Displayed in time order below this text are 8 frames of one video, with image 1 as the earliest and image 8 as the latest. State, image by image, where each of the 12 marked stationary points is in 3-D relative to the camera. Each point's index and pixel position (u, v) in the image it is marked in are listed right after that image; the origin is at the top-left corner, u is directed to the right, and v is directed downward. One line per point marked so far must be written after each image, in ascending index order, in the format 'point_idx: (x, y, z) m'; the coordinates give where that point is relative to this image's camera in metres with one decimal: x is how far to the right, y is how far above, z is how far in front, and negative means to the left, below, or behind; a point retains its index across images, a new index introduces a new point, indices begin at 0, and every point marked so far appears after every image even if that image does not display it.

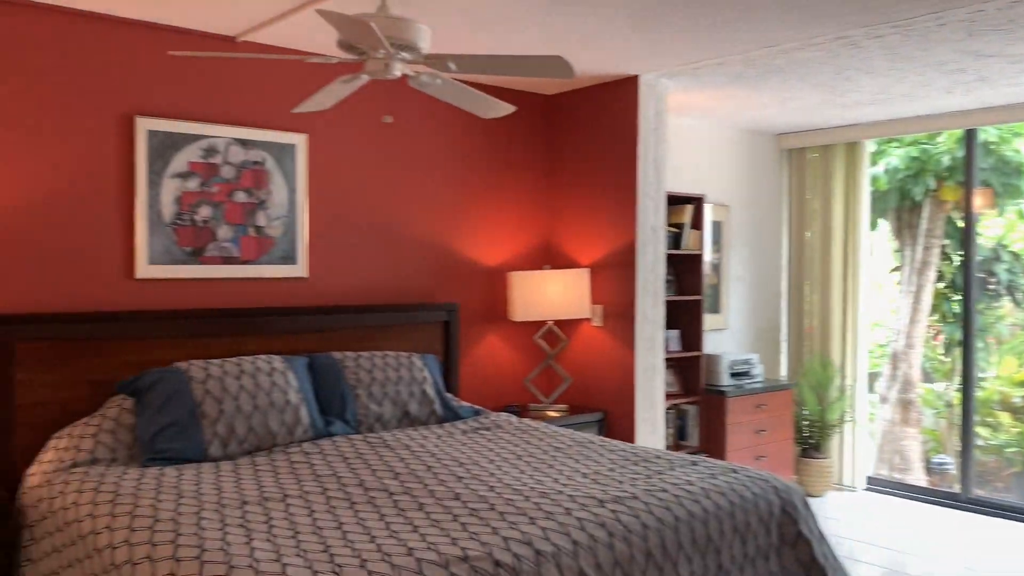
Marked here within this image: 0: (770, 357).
0: (+1.3, -0.4, +4.7) m
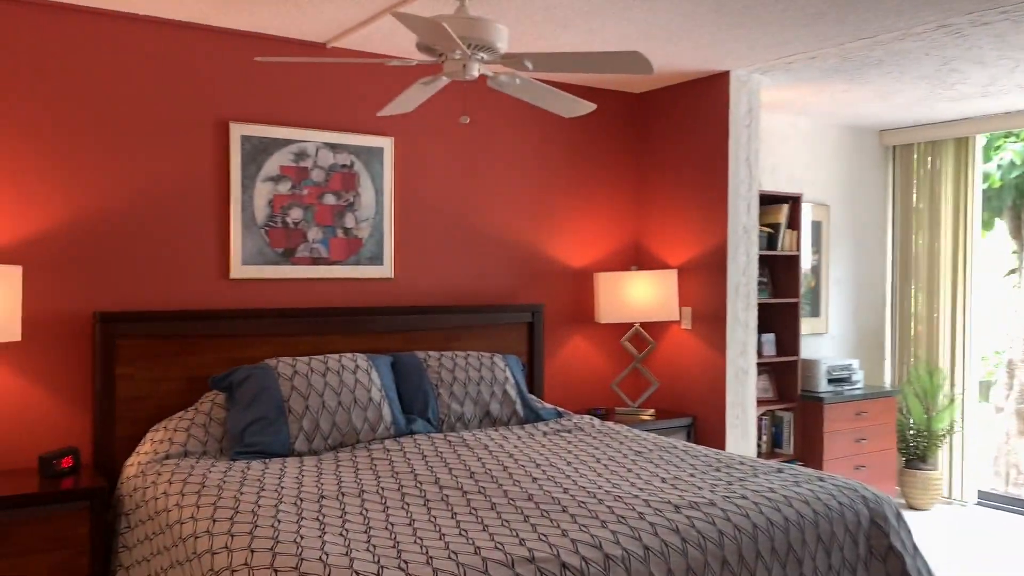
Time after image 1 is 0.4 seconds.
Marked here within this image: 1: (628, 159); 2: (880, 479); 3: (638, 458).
0: (+1.8, -0.4, +4.5) m
1: (+0.5, +0.5, +3.5) m
2: (+1.6, -0.8, +3.8) m
3: (+0.3, -0.4, +2.2) m
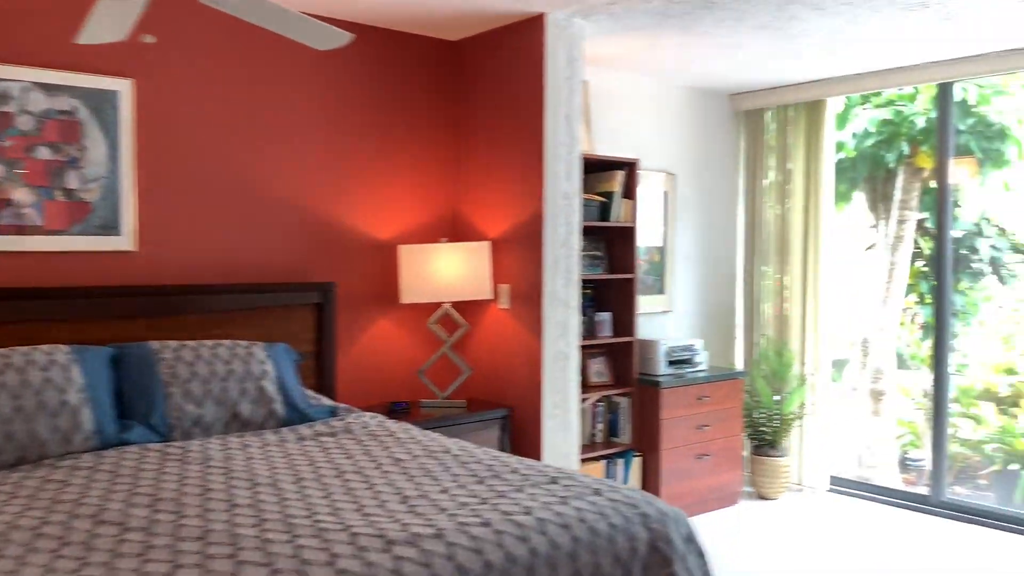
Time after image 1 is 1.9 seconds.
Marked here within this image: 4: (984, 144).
0: (+1.0, -0.3, +4.2) m
1: (-0.2, +0.6, +3.1) m
2: (+0.8, -0.7, +3.6) m
3: (-0.2, -0.4, +1.8) m
4: (+2.1, +0.6, +4.0) m
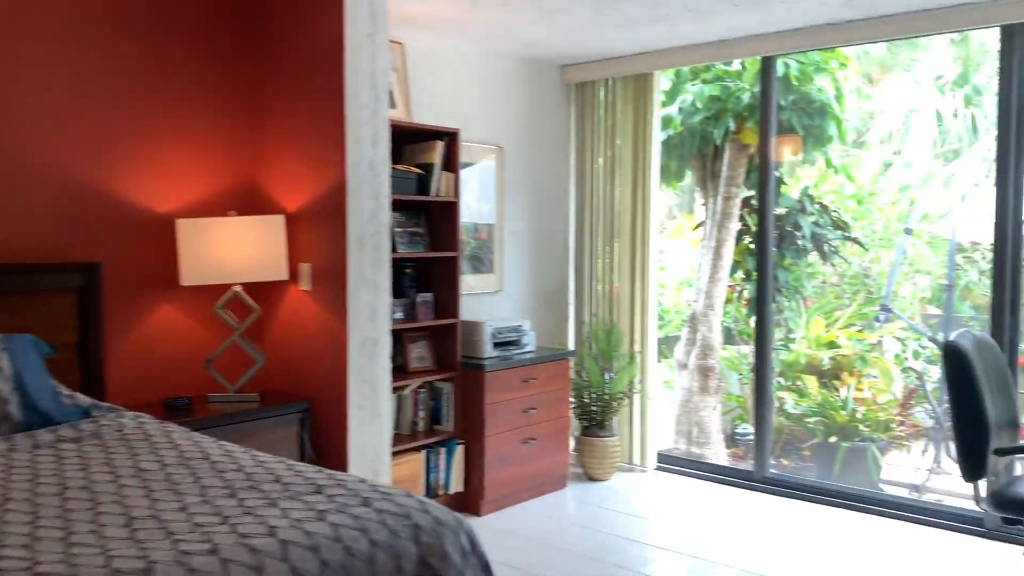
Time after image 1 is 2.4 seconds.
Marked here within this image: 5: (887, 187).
0: (+0.2, -0.2, +4.1) m
1: (-0.8, +0.7, +2.8) m
2: (+0.1, -0.6, +3.4) m
3: (-0.6, -0.3, +1.5) m
4: (+1.3, +0.7, +4.0) m
5: (+1.6, +0.4, +3.8) m
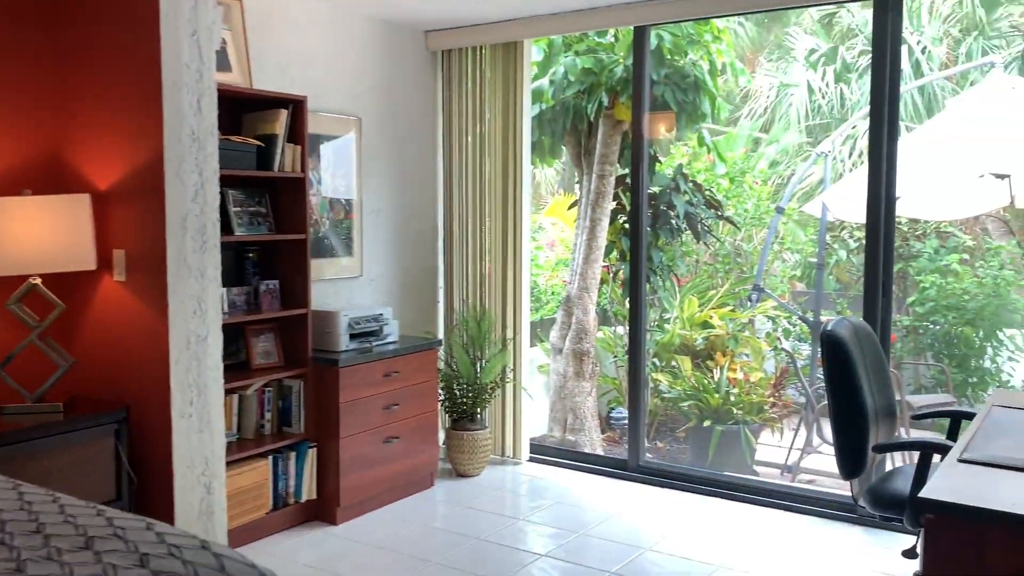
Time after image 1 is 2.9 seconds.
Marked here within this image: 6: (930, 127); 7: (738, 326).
0: (-0.4, -0.1, +3.8) m
1: (-1.2, +0.7, +2.4) m
2: (-0.3, -0.6, +3.2) m
3: (-0.9, -0.3, +1.2) m
4: (+0.7, +0.8, +3.9) m
5: (+1.0, +0.5, +3.7) m
6: (+1.5, +0.6, +3.3) m
7: (+1.0, -0.2, +3.8) m
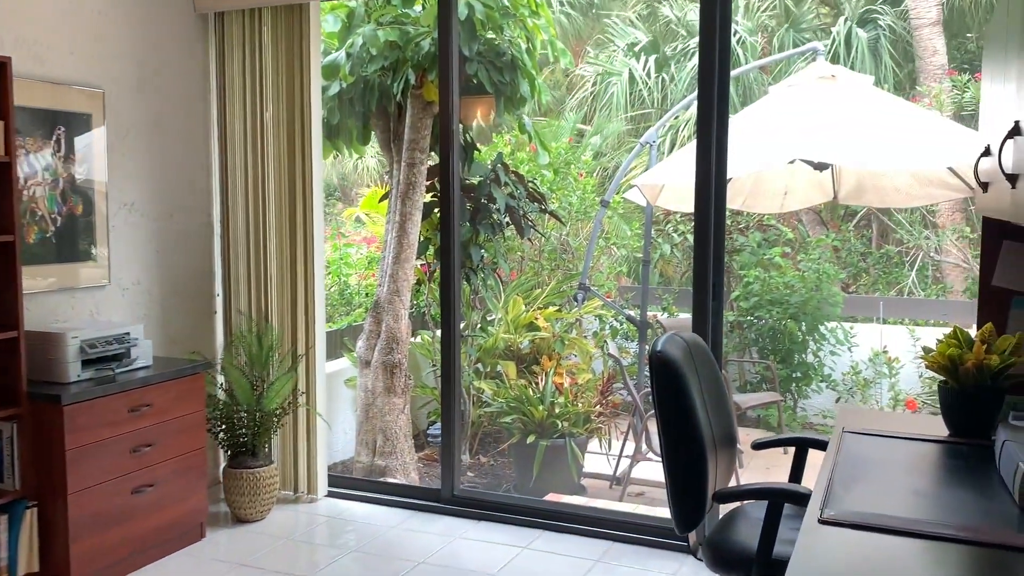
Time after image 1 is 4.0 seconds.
0: (-1.1, -0.1, +3.2) m
1: (-1.7, +0.6, +1.6) m
2: (-1.0, -0.6, +2.6) m
3: (-1.1, -0.4, +0.6) m
4: (-0.1, +0.8, +3.5) m
5: (+0.3, +0.5, +3.4) m
6: (+0.8, +0.6, +3.1) m
7: (+0.2, -0.2, +3.5) m
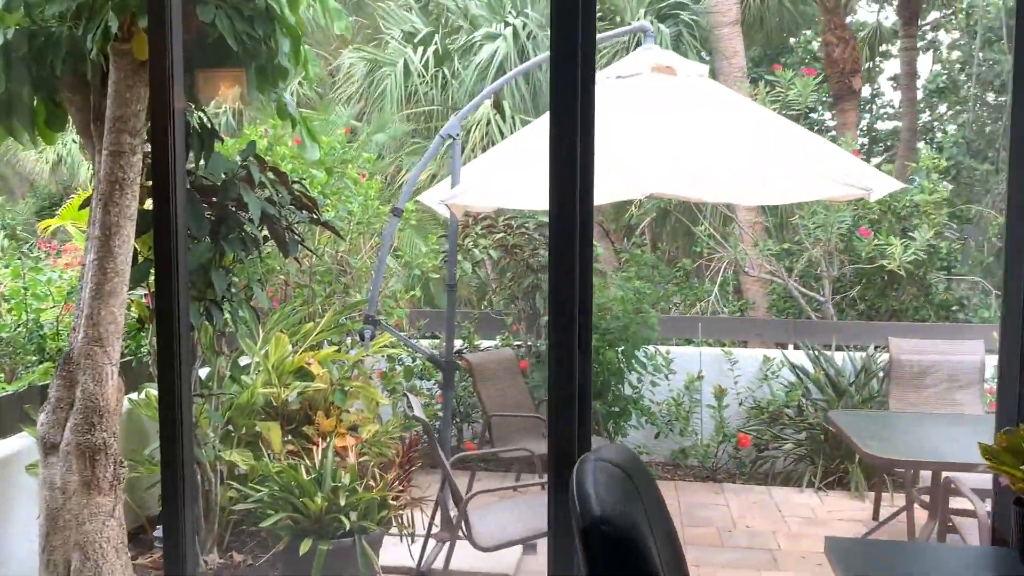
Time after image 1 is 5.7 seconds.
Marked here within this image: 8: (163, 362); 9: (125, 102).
0: (-1.7, -0.2, +1.9) m
1: (-1.9, +0.5, +0.2) m
2: (-1.4, -0.7, +1.4) m
3: (-1.0, -0.5, -0.7) m
4: (-0.7, +0.7, +2.4) m
5: (-0.4, +0.4, +2.4) m
6: (+0.2, +0.5, +2.3) m
7: (-0.5, -0.3, +2.5) m
8: (-0.9, -0.2, +2.5) m
9: (-1.1, +0.5, +2.5) m
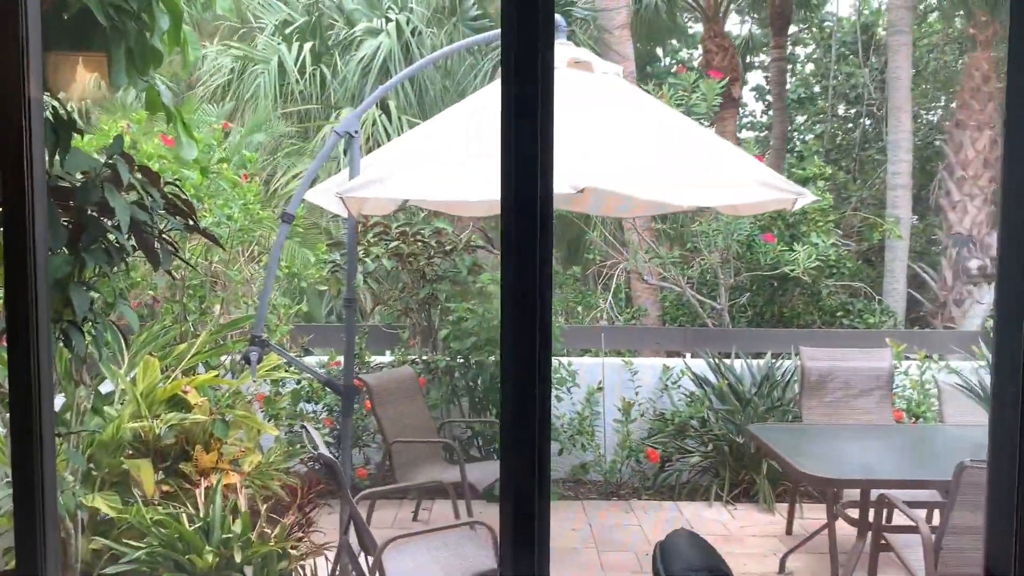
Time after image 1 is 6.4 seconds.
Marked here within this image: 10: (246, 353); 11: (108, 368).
0: (-1.8, -0.3, +1.4) m
1: (-1.7, +0.5, -0.3) m
2: (-1.4, -0.8, +0.9) m
3: (-0.7, -0.5, -1.1) m
4: (-0.9, +0.7, +2.0) m
5: (-0.6, +0.4, +2.1) m
6: (+0.1, +0.5, +2.0) m
7: (-0.6, -0.3, +2.2) m
8: (-1.1, -0.3, +2.1) m
9: (-1.3, +0.5, +2.1) m
10: (-0.6, -0.2, +2.2) m
11: (-1.0, -0.3, +2.1) m
